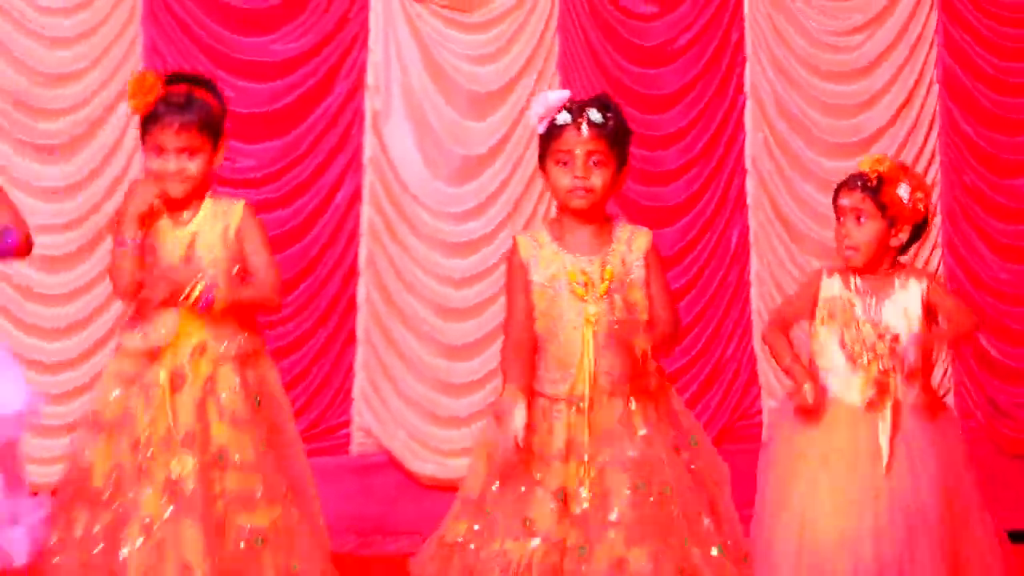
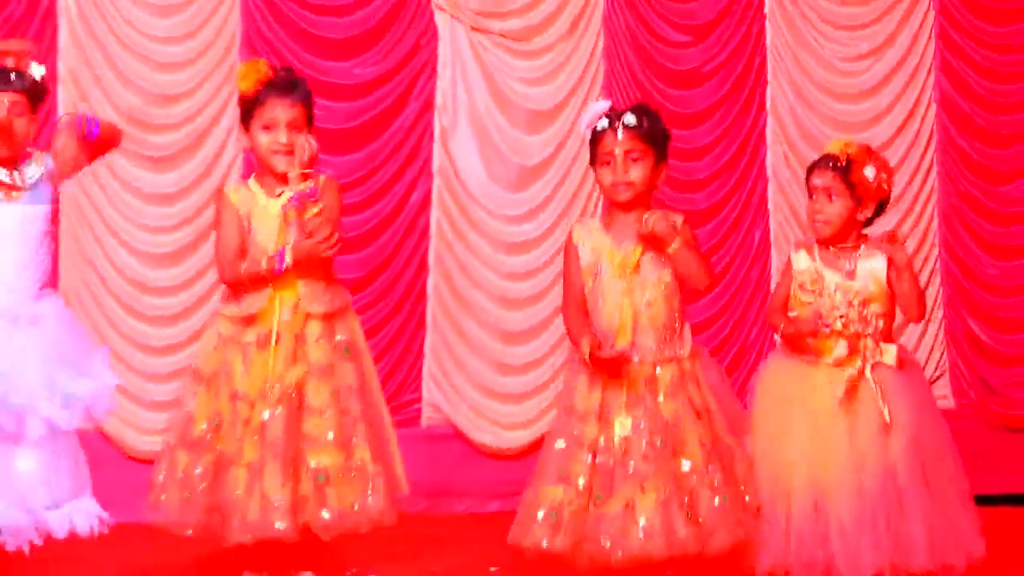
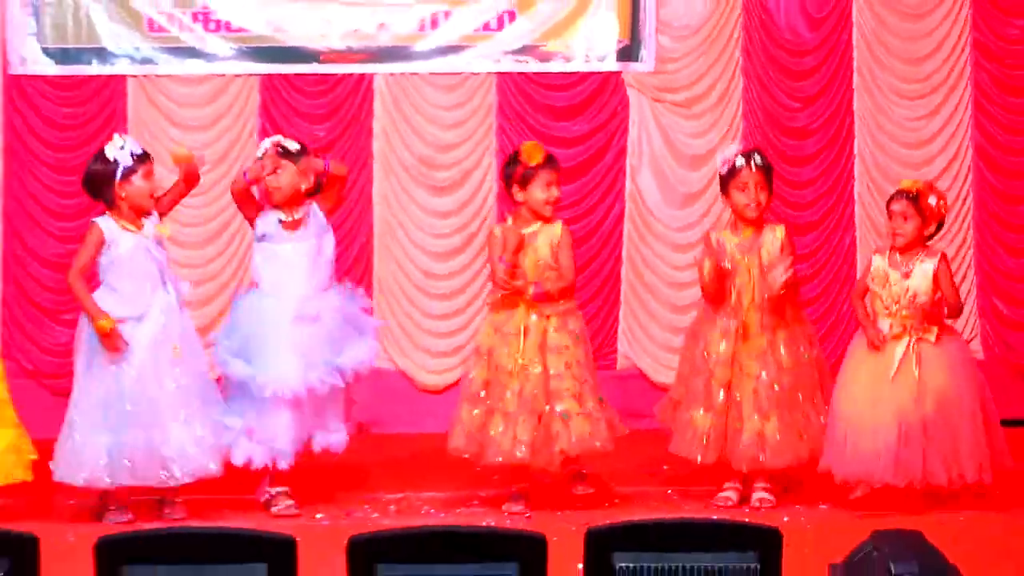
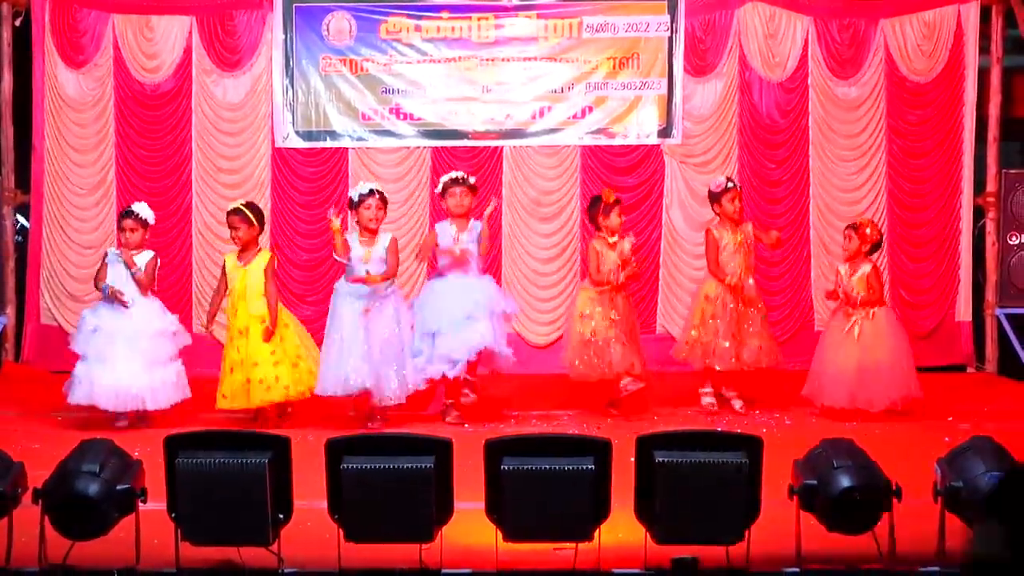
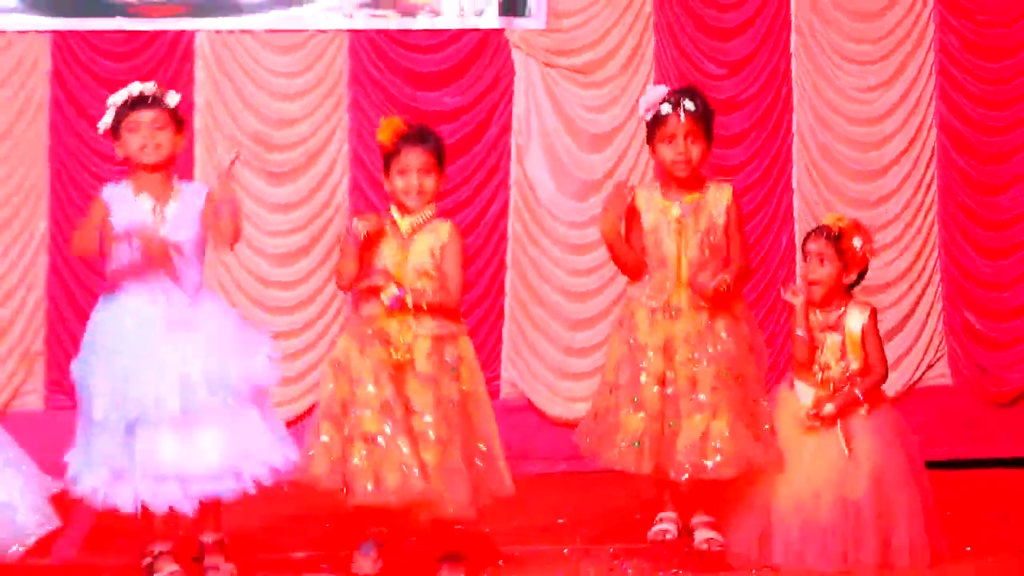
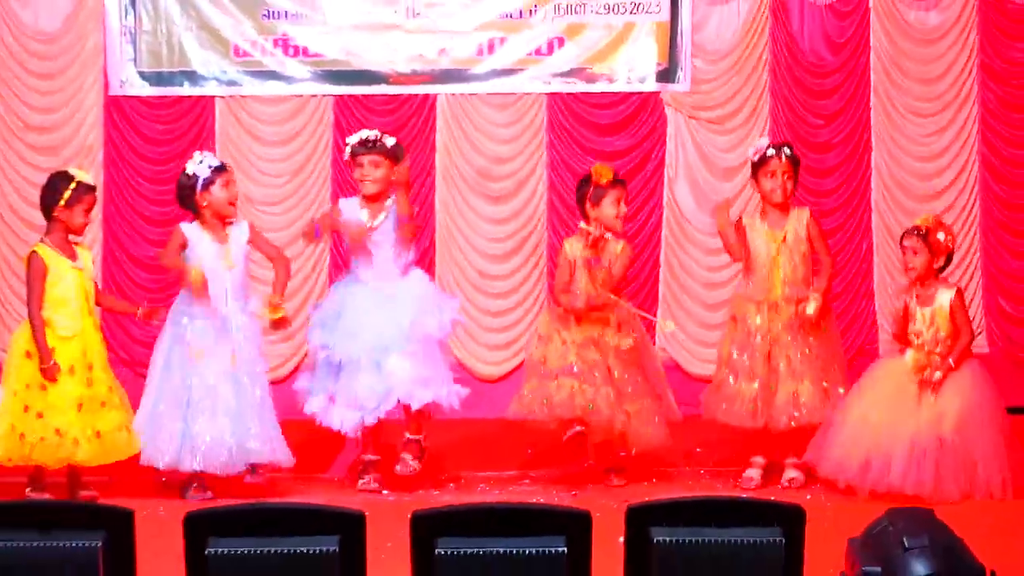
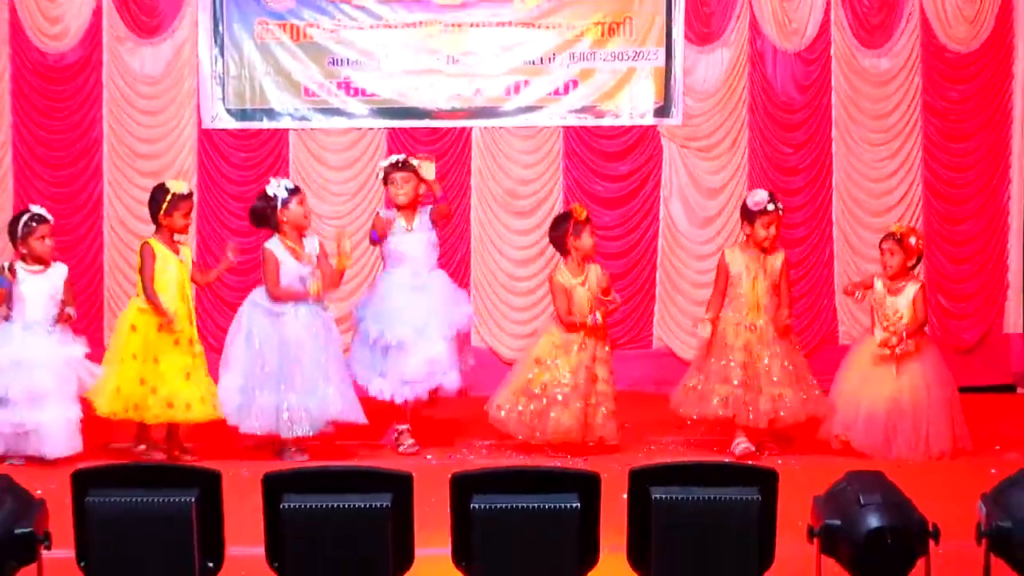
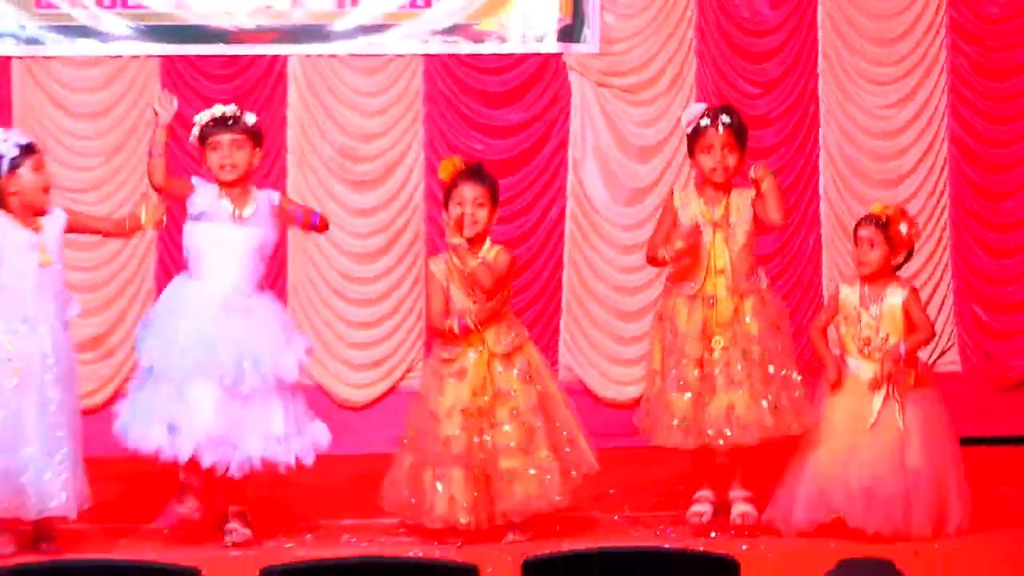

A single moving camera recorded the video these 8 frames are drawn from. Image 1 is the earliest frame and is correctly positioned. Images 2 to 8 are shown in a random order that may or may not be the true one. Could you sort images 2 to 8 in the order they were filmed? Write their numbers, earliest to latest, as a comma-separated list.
2, 5, 8, 3, 6, 7, 4
